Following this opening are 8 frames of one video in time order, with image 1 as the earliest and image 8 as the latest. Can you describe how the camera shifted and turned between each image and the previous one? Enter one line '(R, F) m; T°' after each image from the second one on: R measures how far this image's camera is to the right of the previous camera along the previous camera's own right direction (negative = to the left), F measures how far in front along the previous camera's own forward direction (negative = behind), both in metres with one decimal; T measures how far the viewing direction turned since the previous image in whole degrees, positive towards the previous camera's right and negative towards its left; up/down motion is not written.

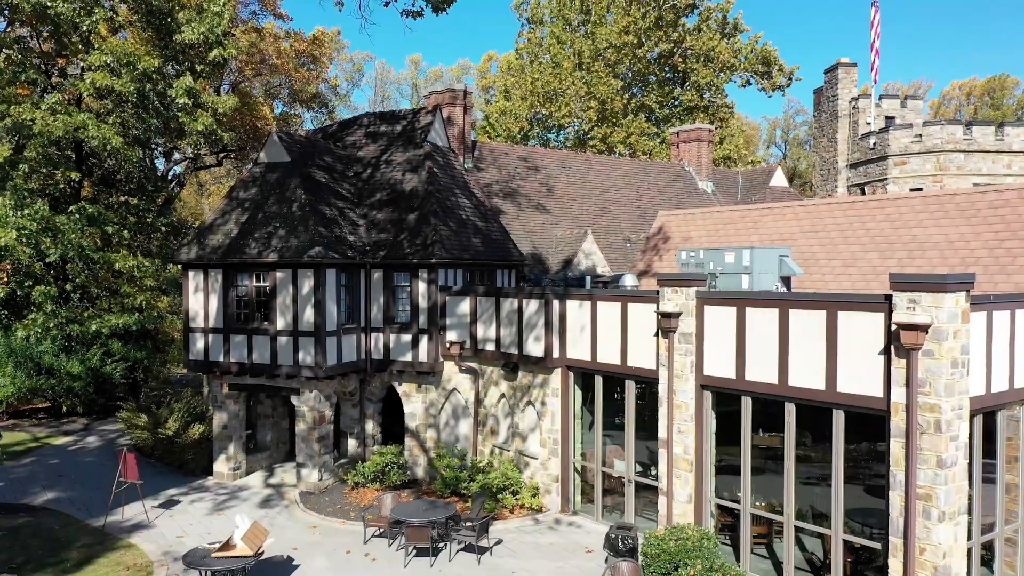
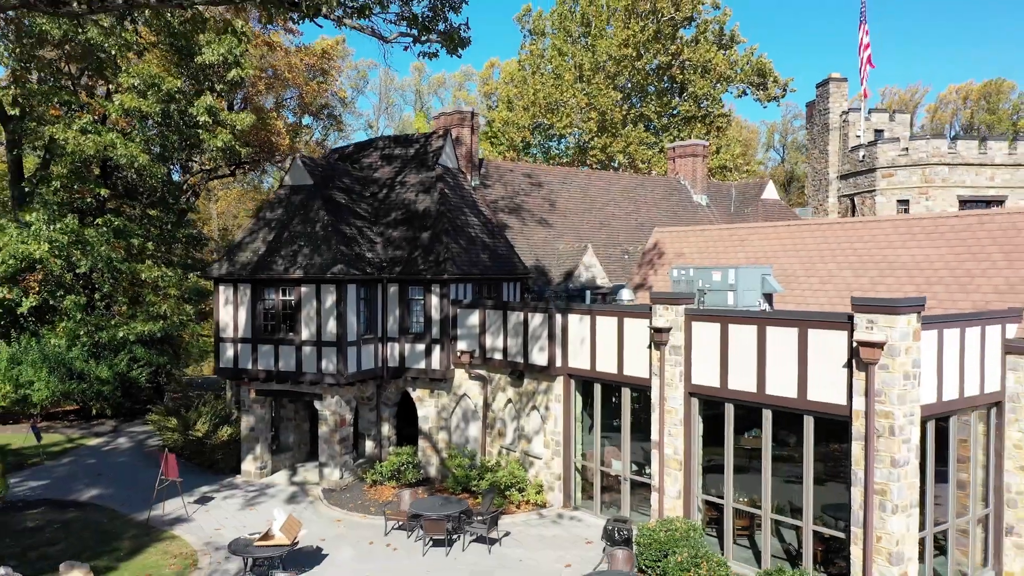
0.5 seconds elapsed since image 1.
(-0.1, -1.2) m; 0°
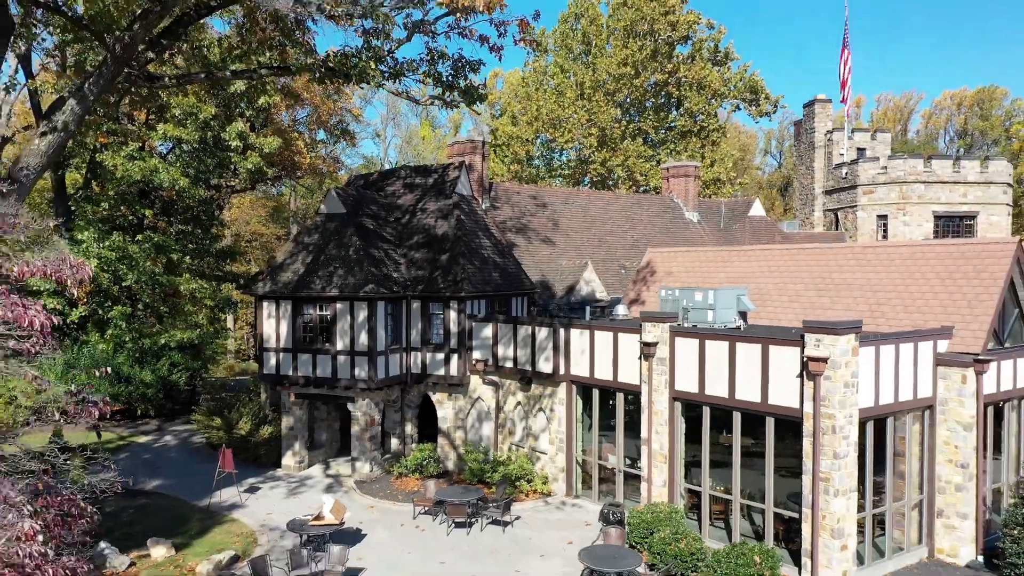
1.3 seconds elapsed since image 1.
(-0.1, -2.1) m; 0°
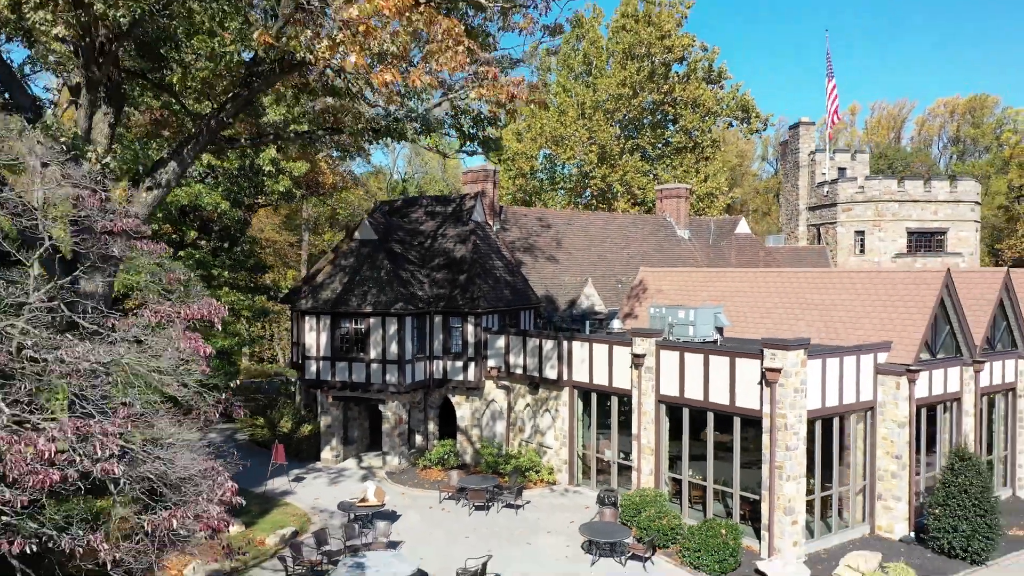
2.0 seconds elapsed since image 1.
(-0.2, -2.6) m; 0°
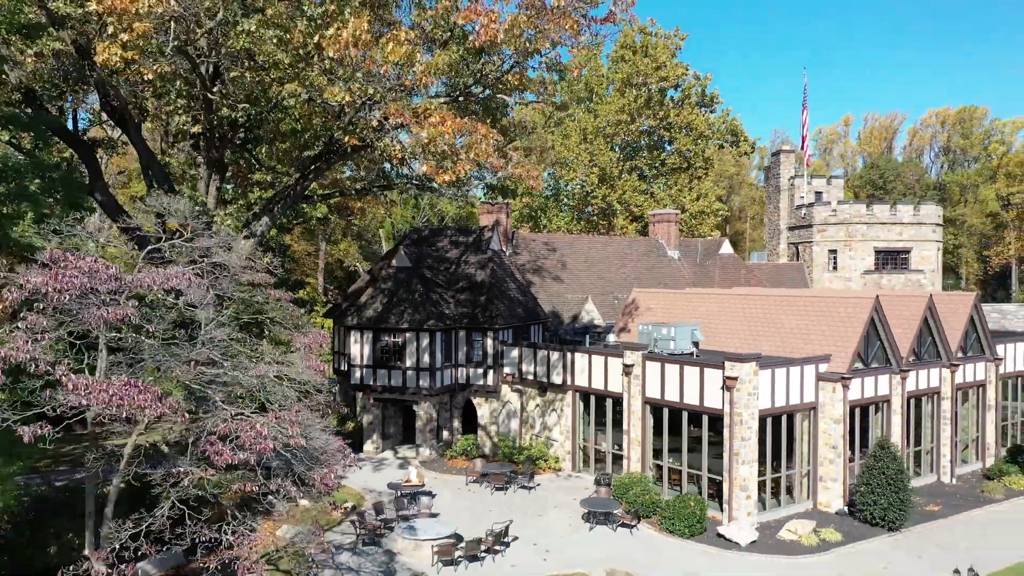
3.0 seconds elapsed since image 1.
(-0.2, -3.8) m; 0°
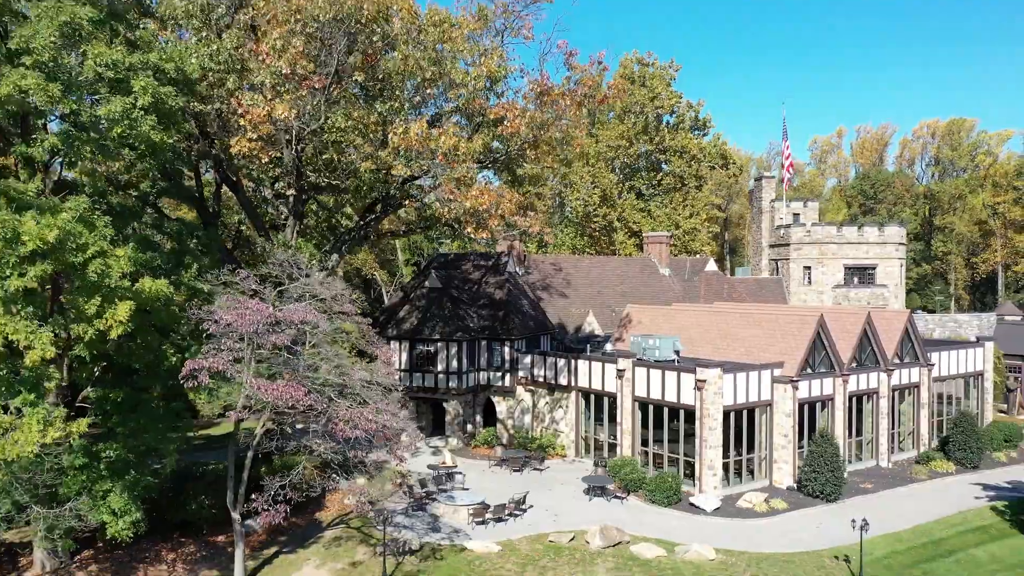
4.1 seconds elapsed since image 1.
(-0.3, -4.7) m; 0°
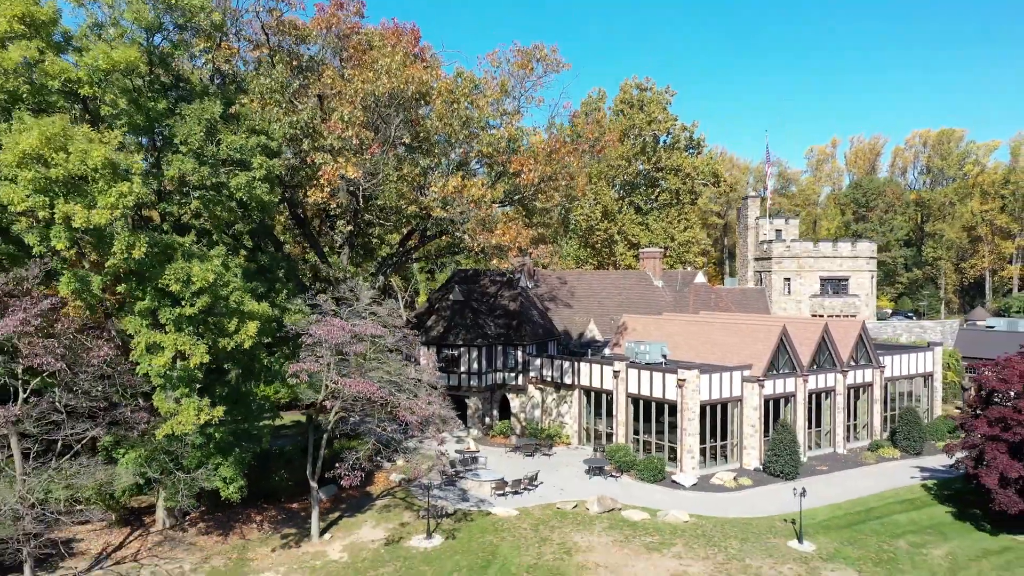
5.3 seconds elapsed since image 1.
(-0.3, -4.8) m; 0°
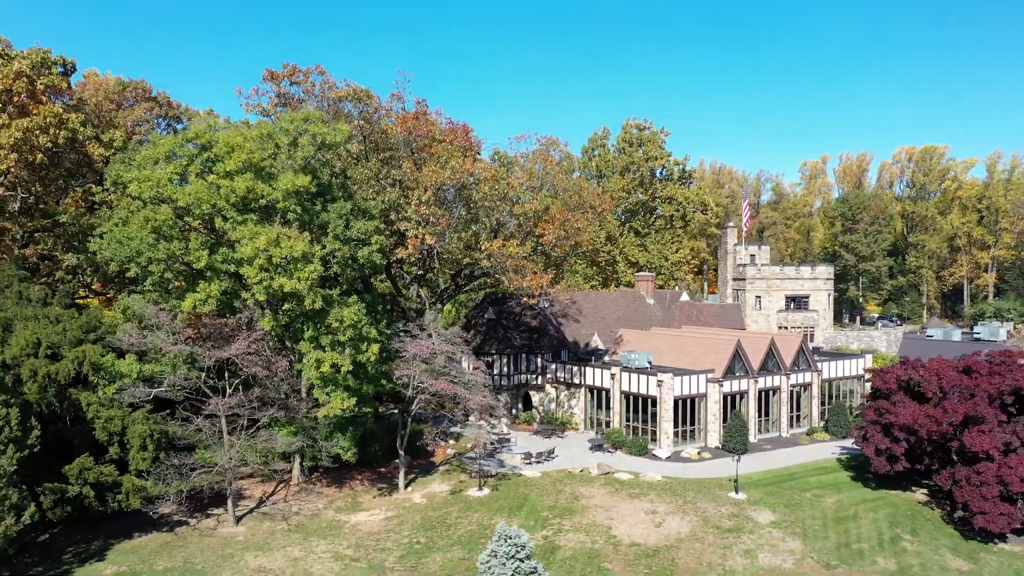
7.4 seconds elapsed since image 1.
(-0.6, -9.7) m; -1°
